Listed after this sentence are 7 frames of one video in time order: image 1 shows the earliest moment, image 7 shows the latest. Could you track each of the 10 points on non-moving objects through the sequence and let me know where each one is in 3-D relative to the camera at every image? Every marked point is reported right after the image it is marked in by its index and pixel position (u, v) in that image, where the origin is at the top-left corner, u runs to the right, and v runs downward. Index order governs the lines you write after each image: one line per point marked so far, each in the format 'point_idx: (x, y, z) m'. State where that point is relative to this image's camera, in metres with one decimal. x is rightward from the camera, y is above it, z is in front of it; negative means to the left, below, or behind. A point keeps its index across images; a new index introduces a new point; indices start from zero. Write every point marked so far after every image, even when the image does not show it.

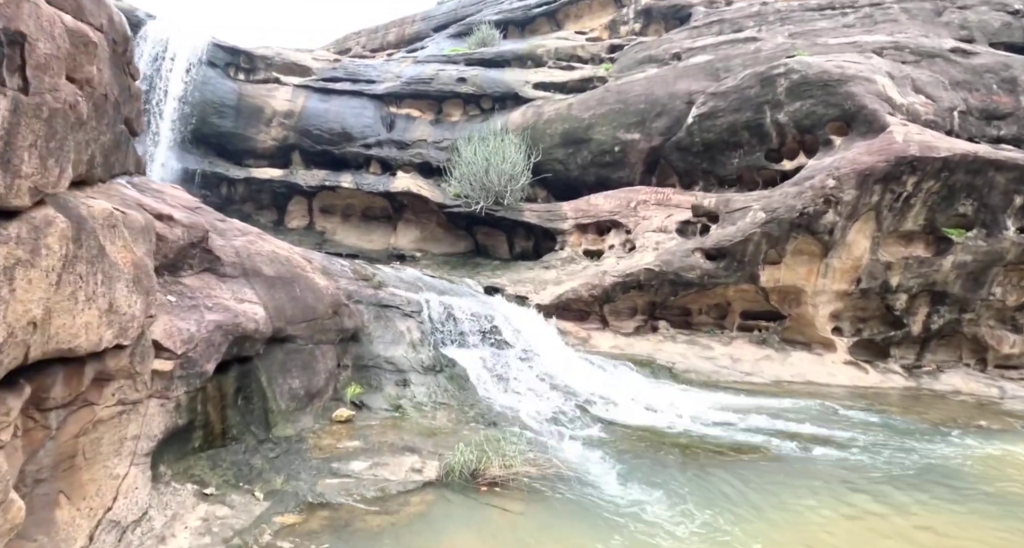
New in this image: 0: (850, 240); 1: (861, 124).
0: (+5.3, +0.5, +9.9) m
1: (+6.3, +2.5, +11.2) m
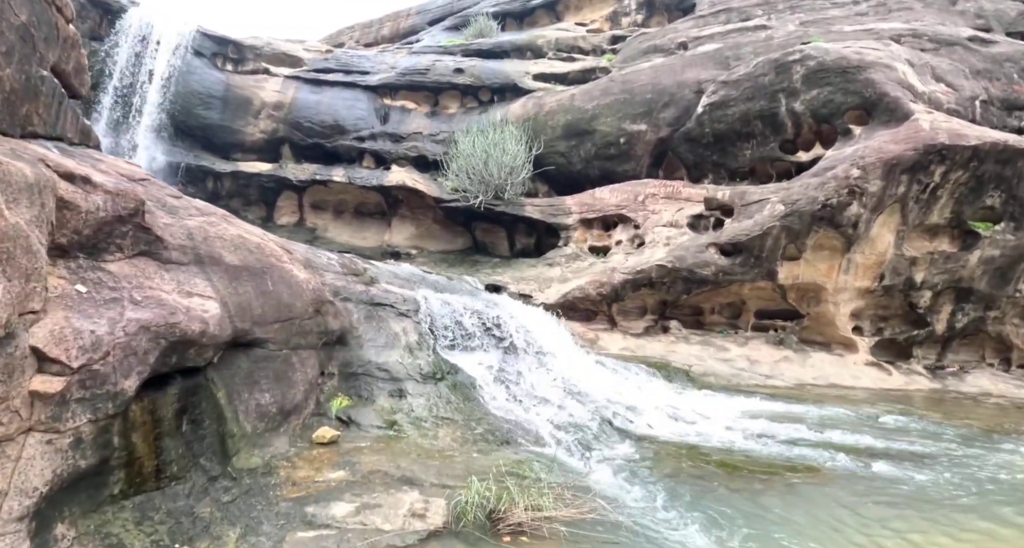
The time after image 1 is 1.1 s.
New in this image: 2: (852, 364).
0: (+5.3, +0.6, +9.3) m
1: (+6.4, +2.6, +10.5) m
2: (+5.1, -1.4, +9.4) m
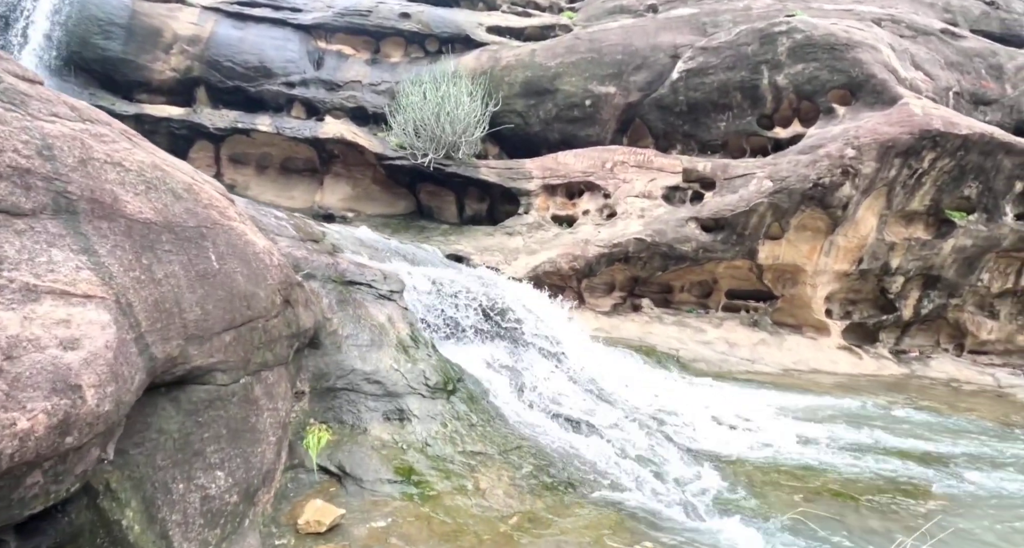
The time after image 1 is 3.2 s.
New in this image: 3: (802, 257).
0: (+4.9, +0.8, +8.7) m
1: (+5.8, +2.9, +9.9) m
2: (+4.6, -1.1, +8.9) m
3: (+4.3, +0.3, +8.9) m
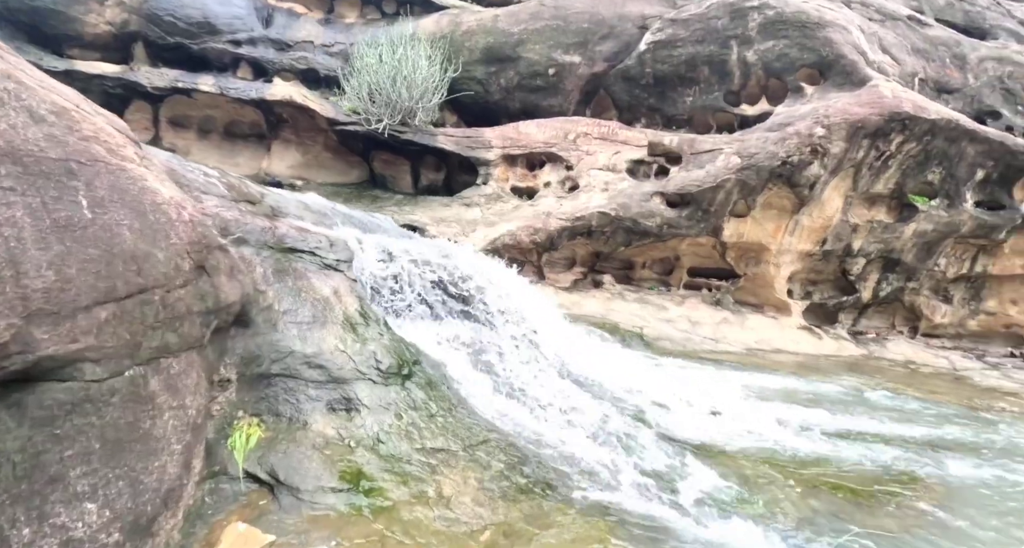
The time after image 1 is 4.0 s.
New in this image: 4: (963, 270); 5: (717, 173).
0: (+4.4, +1.1, +8.5) m
1: (+5.2, +3.2, +9.8) m
2: (+4.0, -0.8, +8.8) m
3: (+3.7, +0.6, +8.8) m
4: (+7.0, 0.0, +9.4) m
5: (+2.9, +1.4, +8.5) m
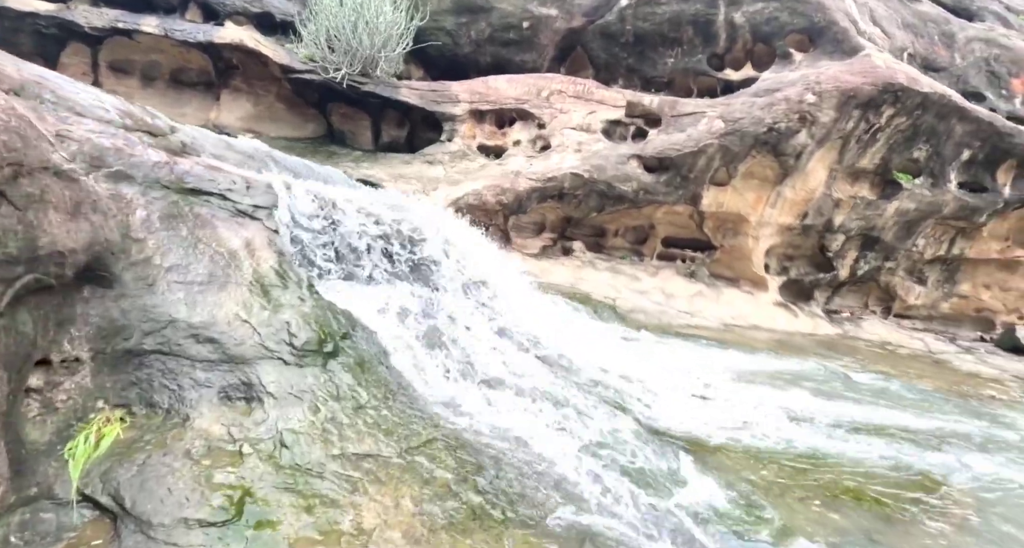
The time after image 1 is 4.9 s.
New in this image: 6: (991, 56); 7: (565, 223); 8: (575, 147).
0: (+3.9, +1.5, +8.1) m
1: (+4.8, +3.6, +9.3) m
2: (+3.5, -0.4, +8.5) m
3: (+3.2, +0.9, +8.4) m
4: (+6.5, +0.3, +9.2) m
5: (+2.5, +1.8, +8.0) m
6: (+8.8, +4.1, +11.2) m
7: (+0.8, +0.7, +8.7) m
8: (+0.9, +1.8, +8.5) m
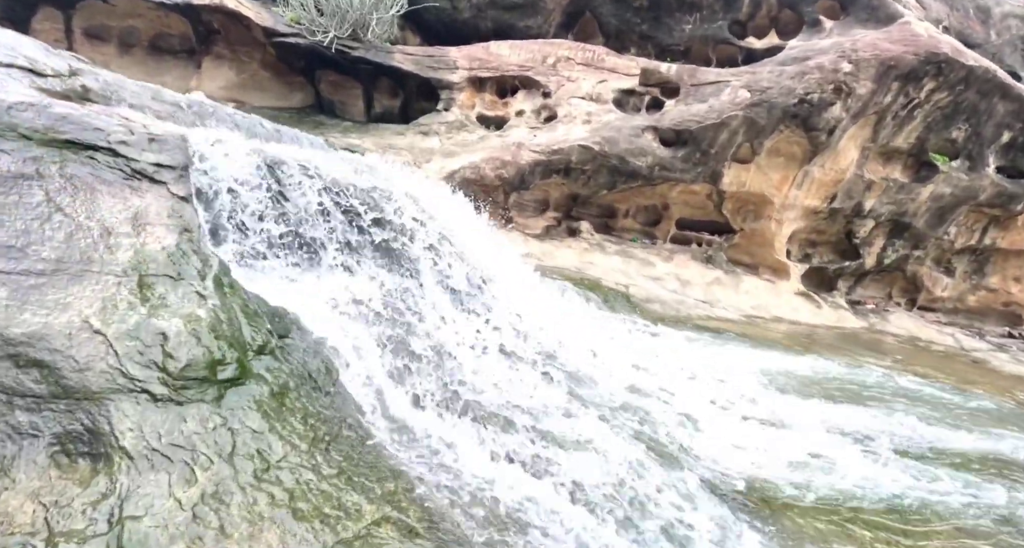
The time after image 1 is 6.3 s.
0: (+4.0, +1.6, +7.4) m
1: (+4.9, +3.8, +8.5) m
2: (+3.5, -0.3, +7.8) m
3: (+3.3, +1.1, +7.7) m
4: (+6.5, +0.5, +8.5) m
5: (+2.5, +2.0, +7.3) m
6: (+8.9, +4.2, +10.4) m
7: (+0.8, +0.9, +8.0) m
8: (+0.9, +2.0, +7.7) m
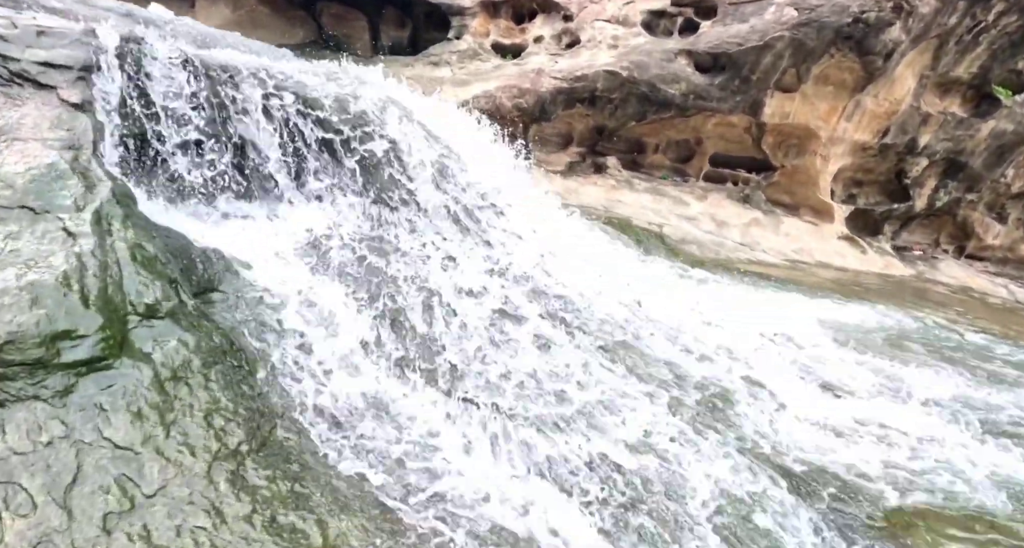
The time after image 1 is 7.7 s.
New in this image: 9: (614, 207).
0: (+4.2, +2.2, +6.7) m
1: (+5.1, +4.5, +7.6) m
2: (+3.7, +0.4, +7.2) m
3: (+3.5, +1.8, +7.0) m
4: (+6.7, +1.2, +7.8) m
5: (+2.7, +2.6, +6.5) m
6: (+9.1, +5.1, +9.3) m
7: (+1.0, +1.6, +7.4) m
8: (+1.1, +2.7, +7.1) m
9: (+1.1, +0.7, +6.8) m
